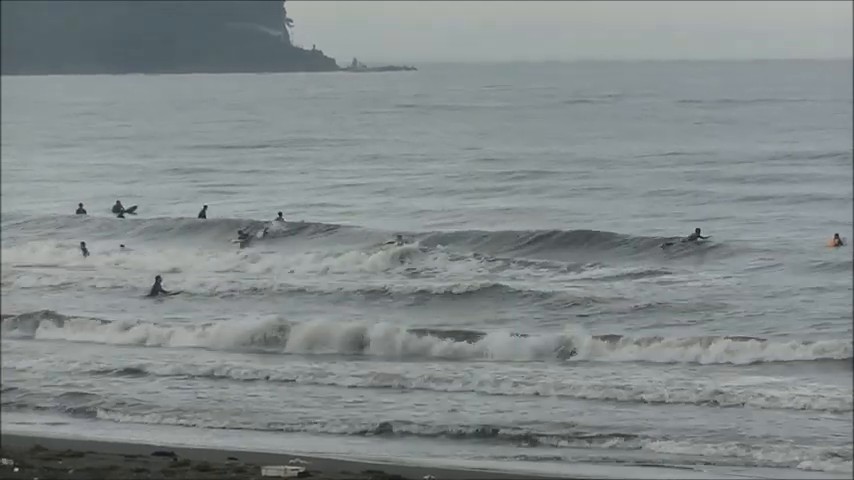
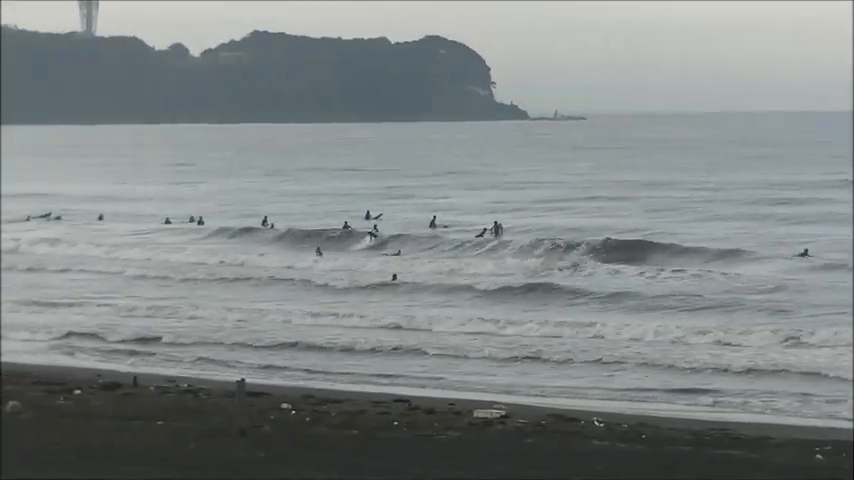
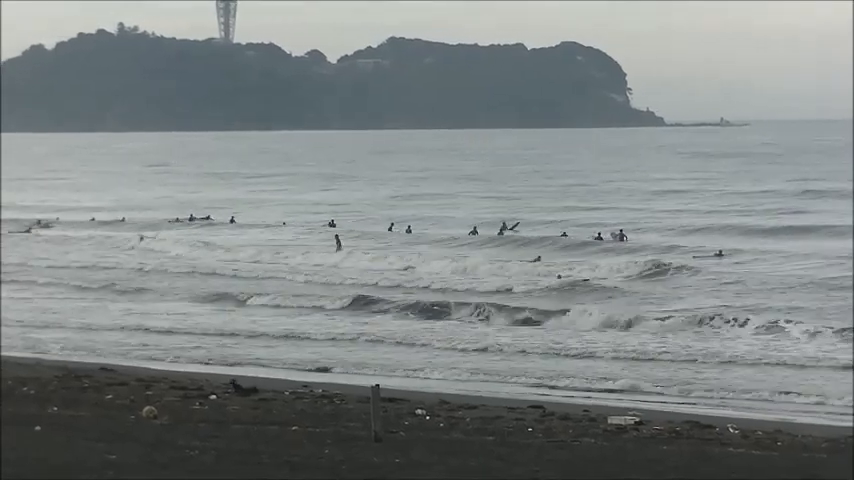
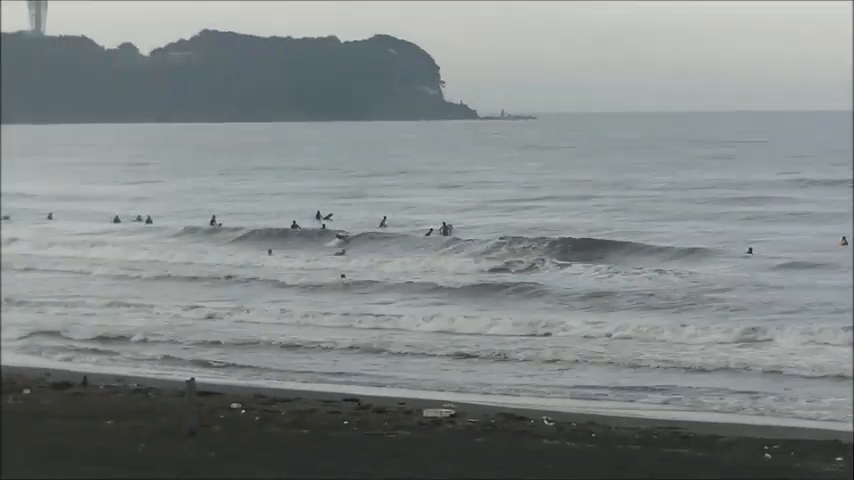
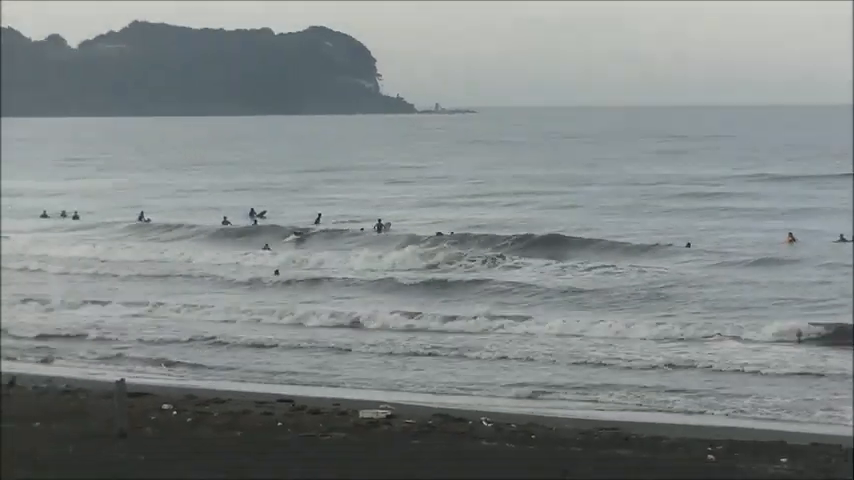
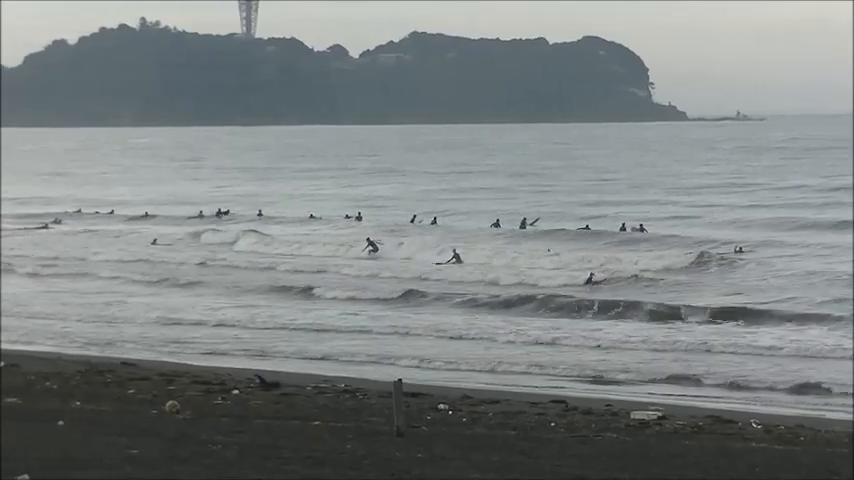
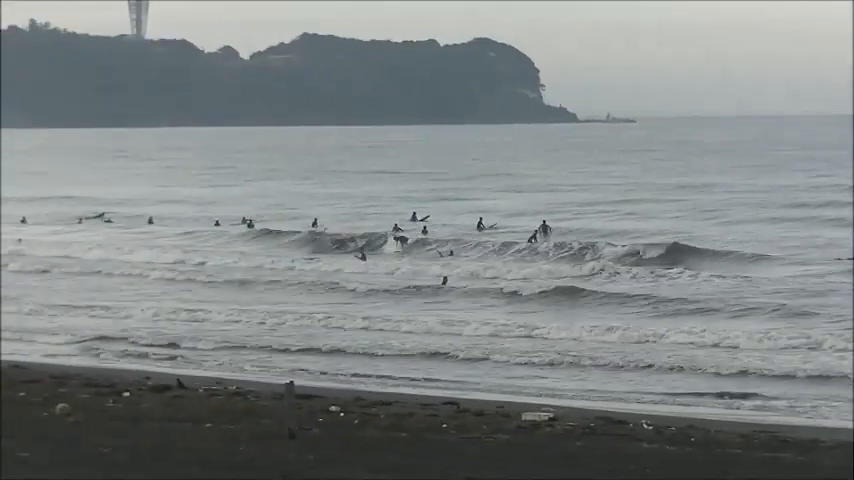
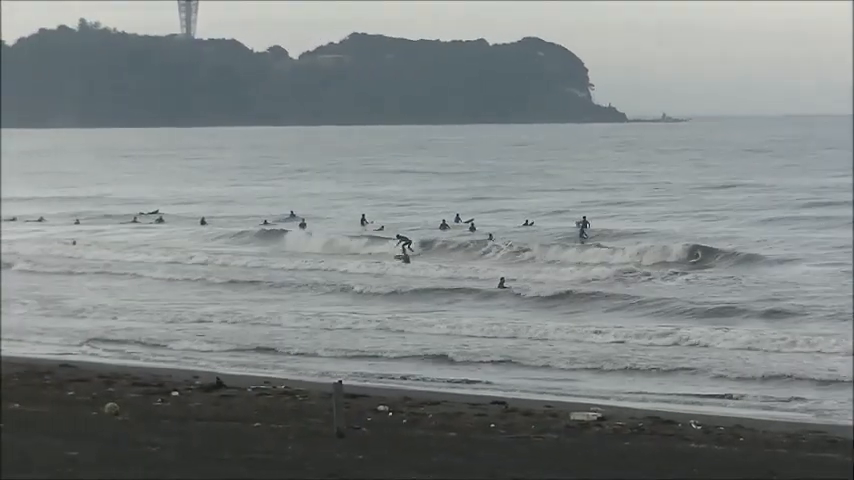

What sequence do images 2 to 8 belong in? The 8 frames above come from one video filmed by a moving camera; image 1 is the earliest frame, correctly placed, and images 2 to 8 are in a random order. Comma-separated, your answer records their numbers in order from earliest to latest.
5, 4, 2, 7, 8, 6, 3
